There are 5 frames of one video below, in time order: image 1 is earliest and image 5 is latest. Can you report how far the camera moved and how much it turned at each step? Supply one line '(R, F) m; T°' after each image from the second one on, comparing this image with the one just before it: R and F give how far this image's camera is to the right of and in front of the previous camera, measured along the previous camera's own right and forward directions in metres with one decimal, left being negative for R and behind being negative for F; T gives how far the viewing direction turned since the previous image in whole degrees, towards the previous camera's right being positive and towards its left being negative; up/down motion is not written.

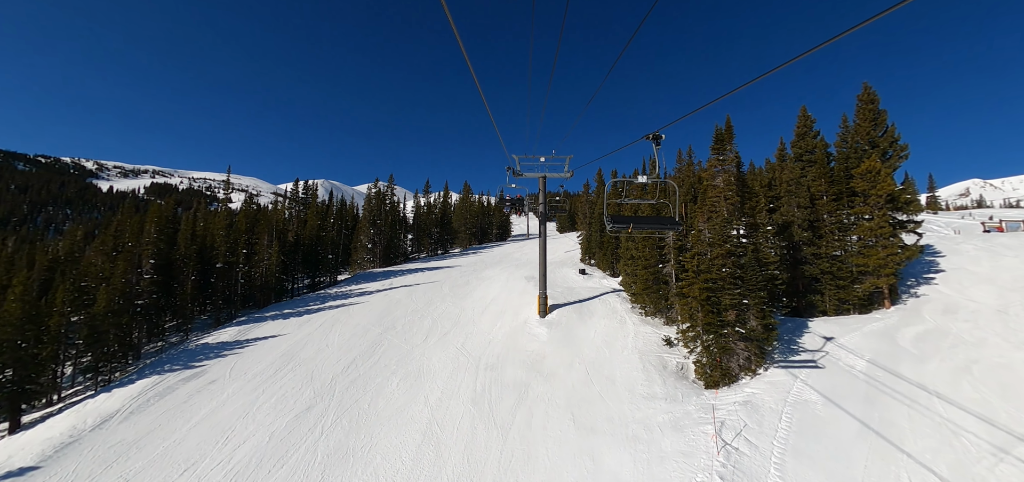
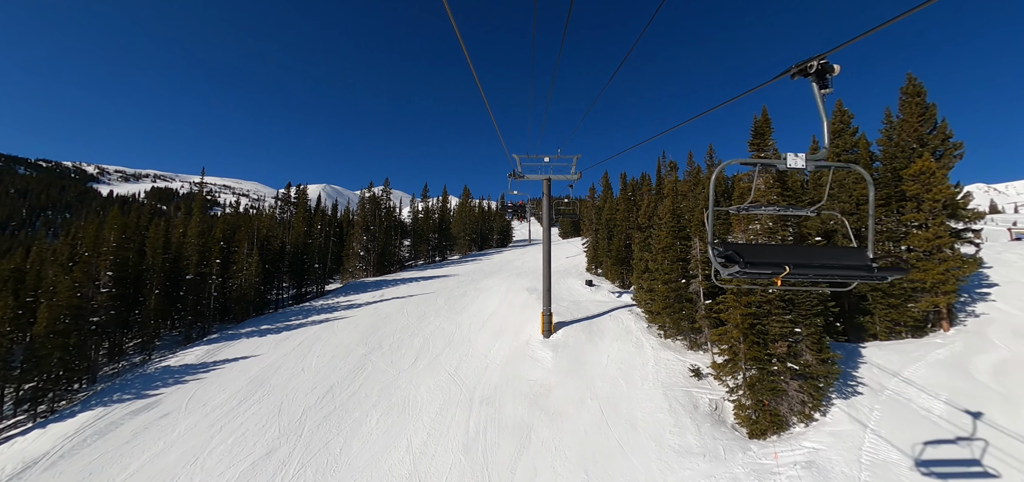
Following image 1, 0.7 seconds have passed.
(0.0, +2.2) m; 0°
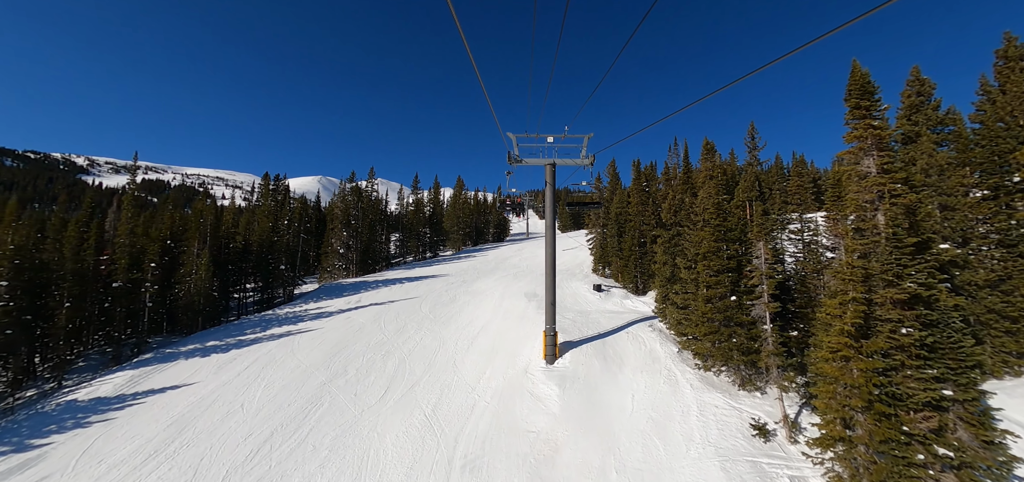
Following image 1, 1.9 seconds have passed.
(+0.2, +3.6) m; 0°
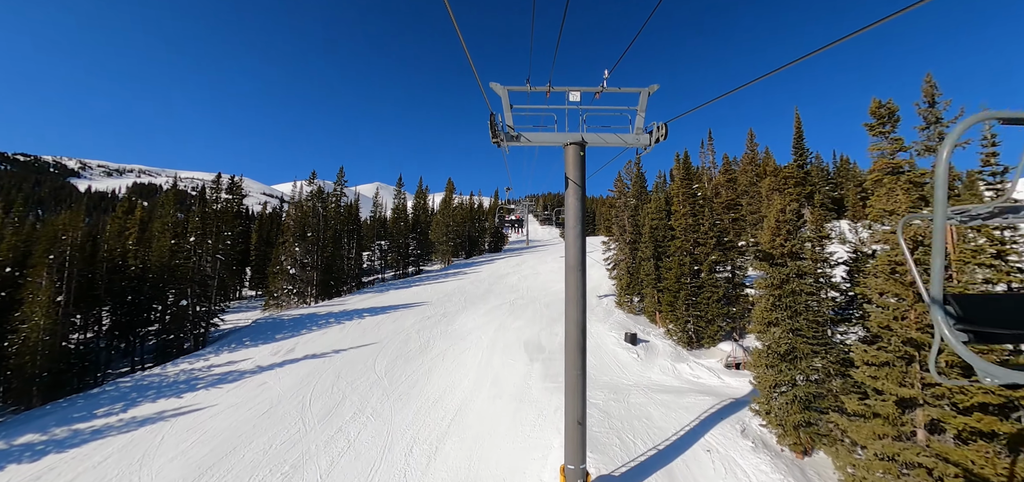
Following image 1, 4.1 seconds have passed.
(+0.2, +6.8) m; 0°
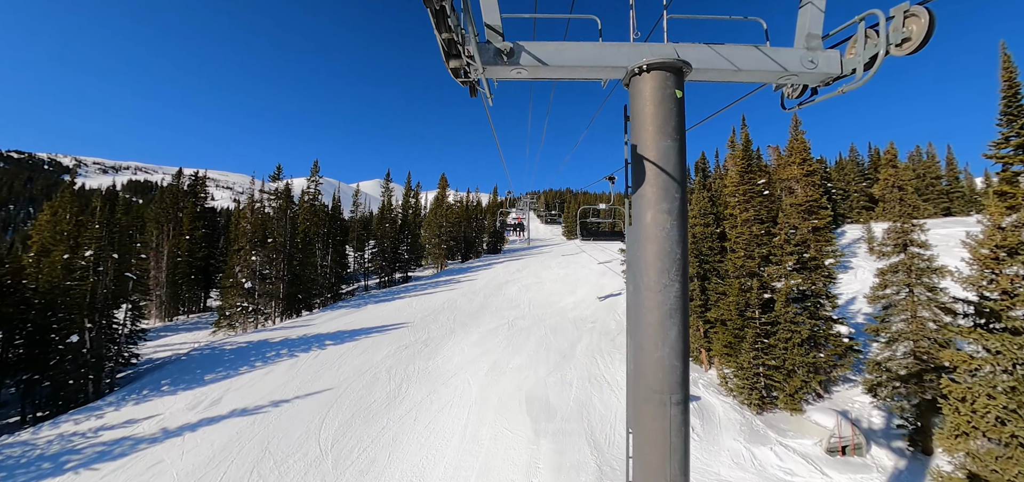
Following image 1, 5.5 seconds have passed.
(+0.1, +4.3) m; 0°
